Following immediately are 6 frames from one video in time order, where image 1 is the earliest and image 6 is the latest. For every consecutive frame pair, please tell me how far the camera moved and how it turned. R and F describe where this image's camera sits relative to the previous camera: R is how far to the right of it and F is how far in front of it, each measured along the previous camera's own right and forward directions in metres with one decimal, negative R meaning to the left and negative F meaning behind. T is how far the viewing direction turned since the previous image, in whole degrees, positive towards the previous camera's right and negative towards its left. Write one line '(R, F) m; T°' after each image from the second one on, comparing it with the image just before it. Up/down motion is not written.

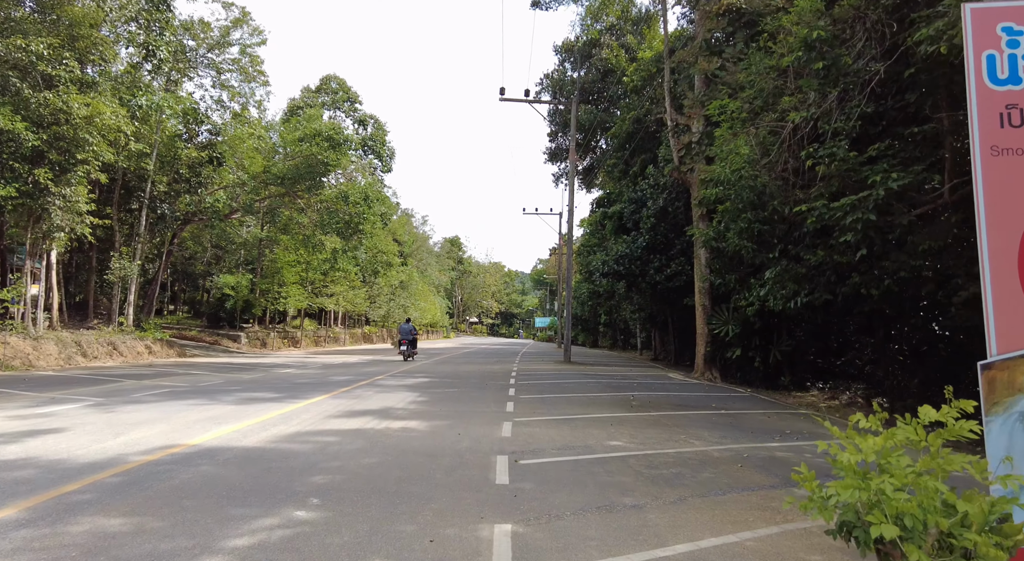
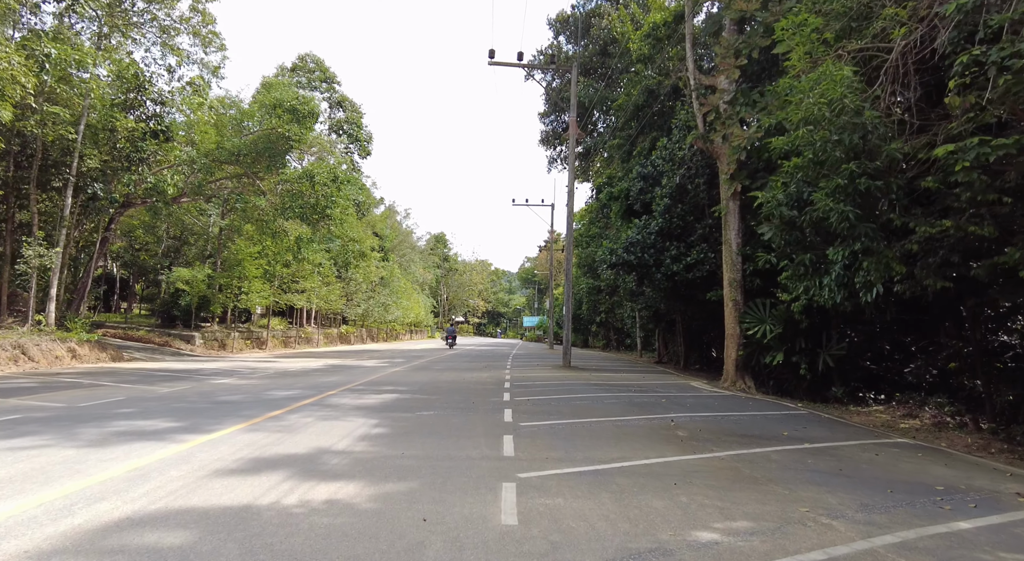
(-0.2, +3.1) m; +1°
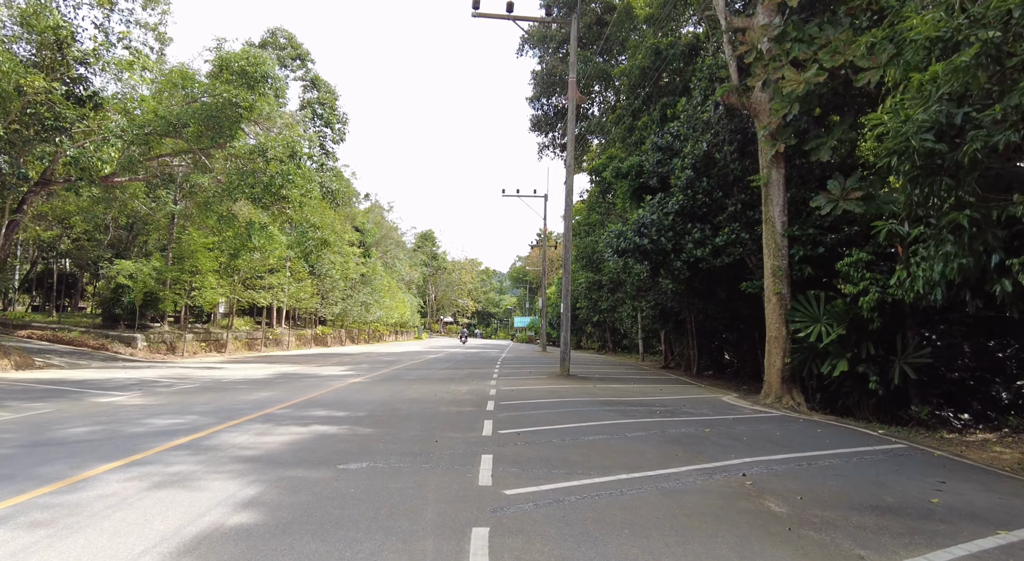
(+0.1, +3.2) m; +1°
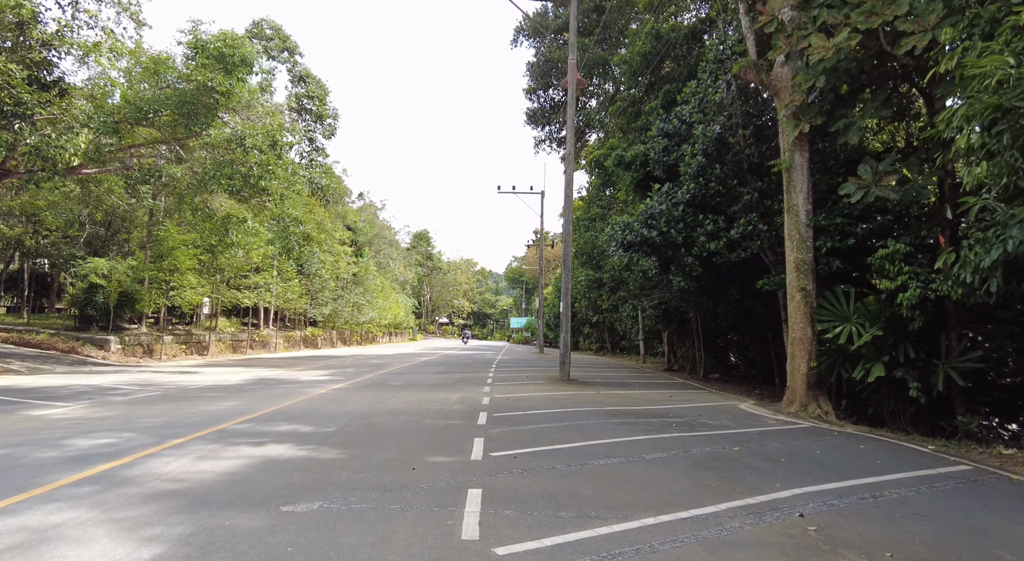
(0.0, +1.2) m; 0°
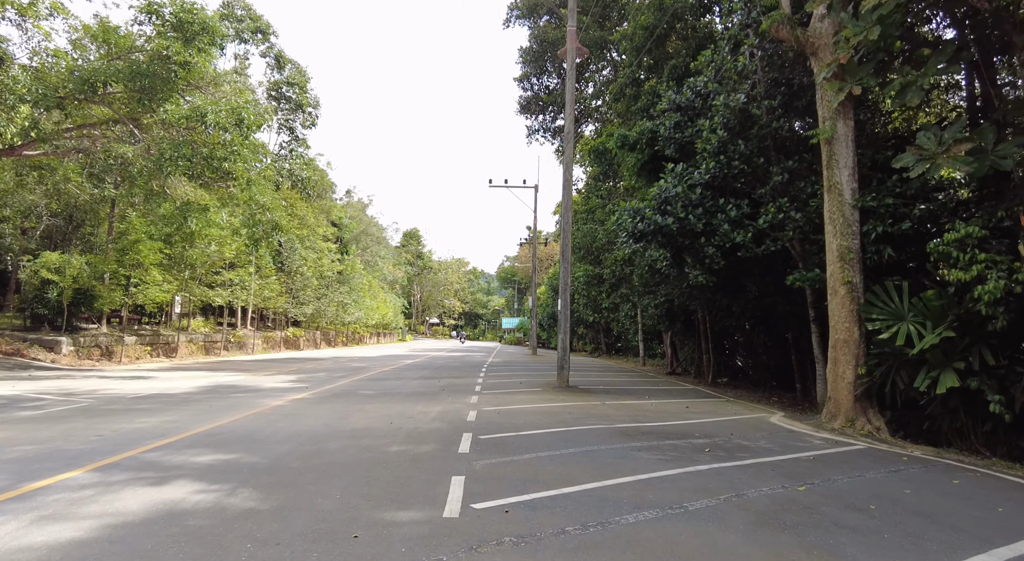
(0.0, +1.7) m; +1°
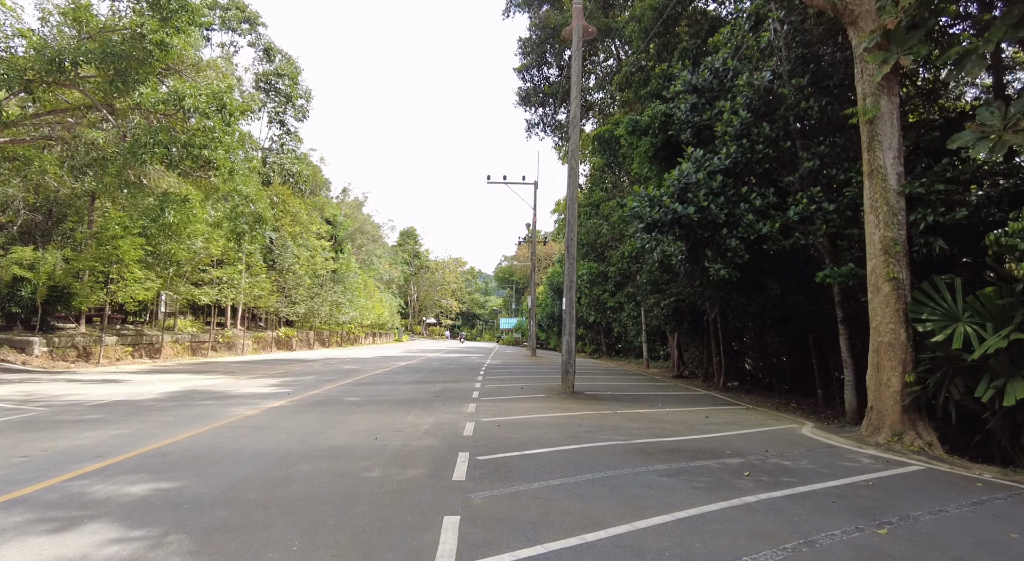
(-0.1, +1.0) m; 0°
